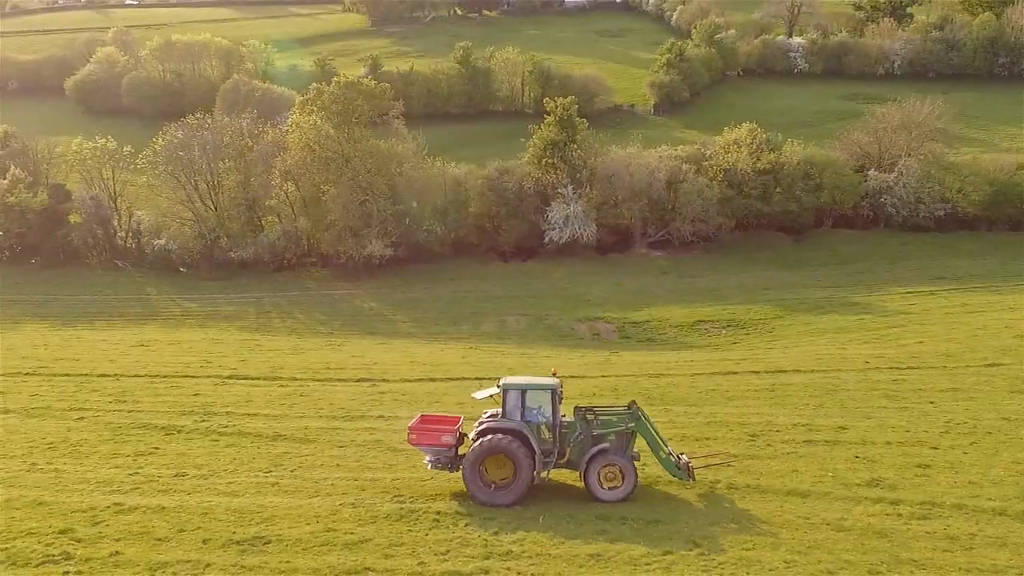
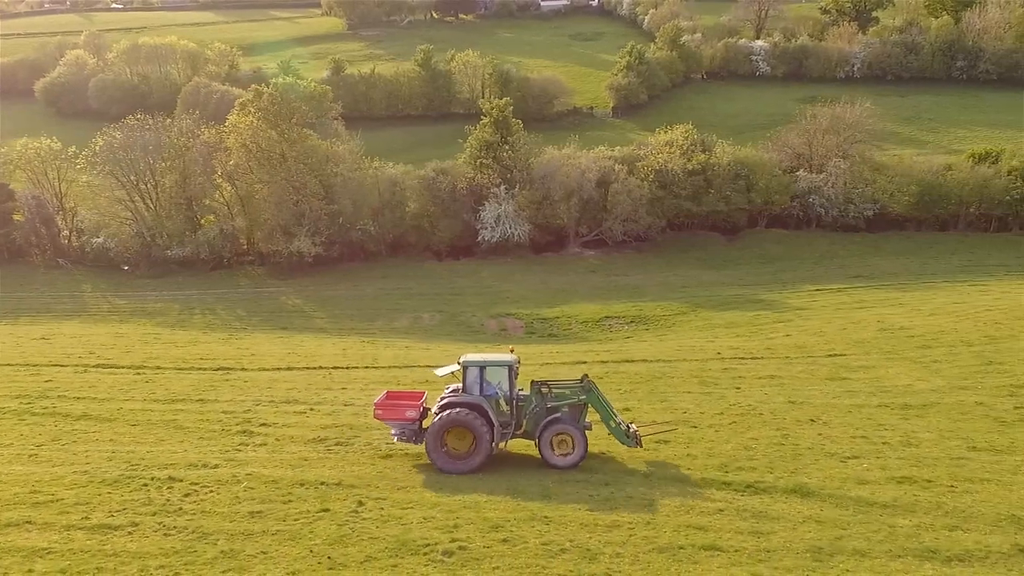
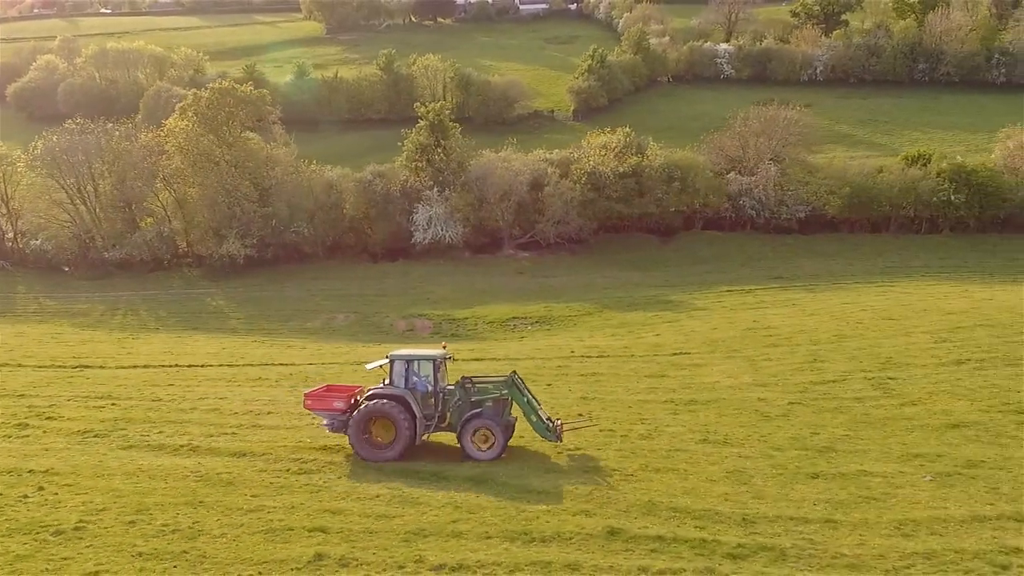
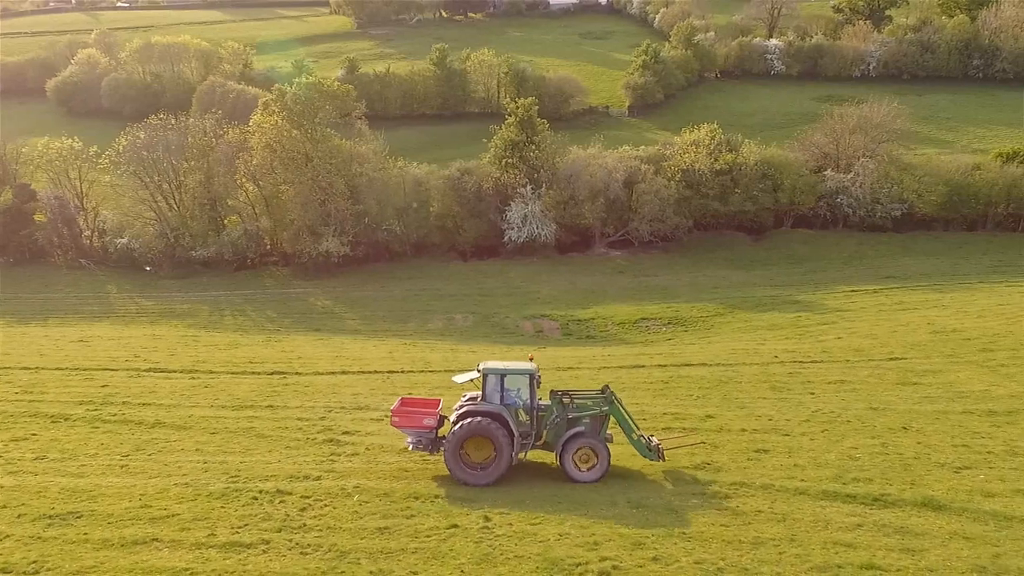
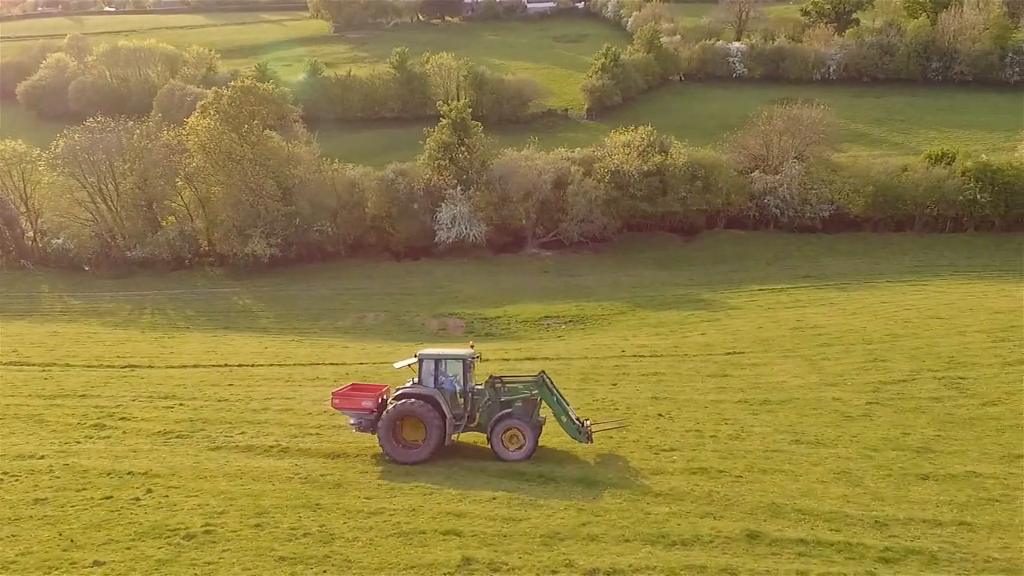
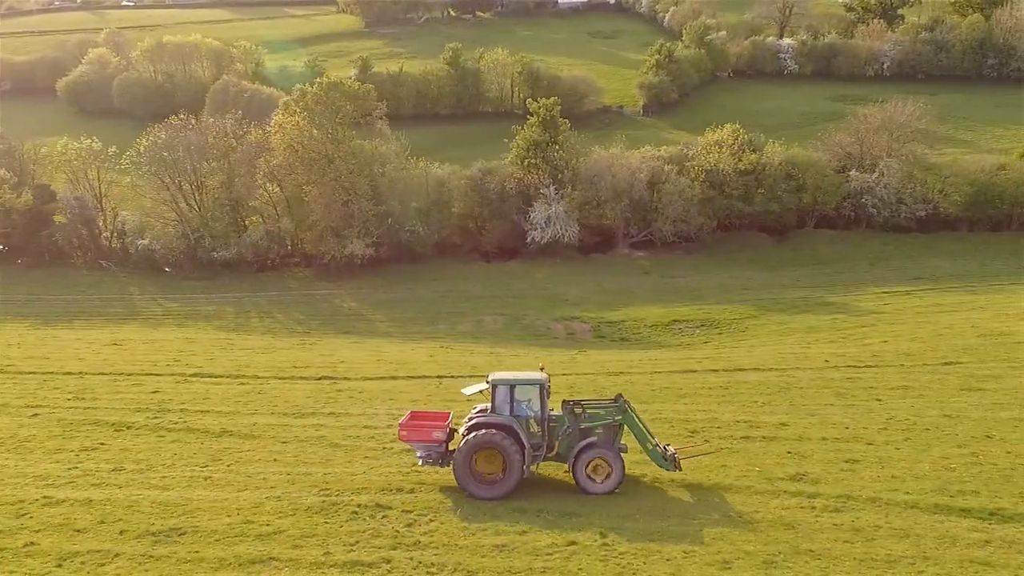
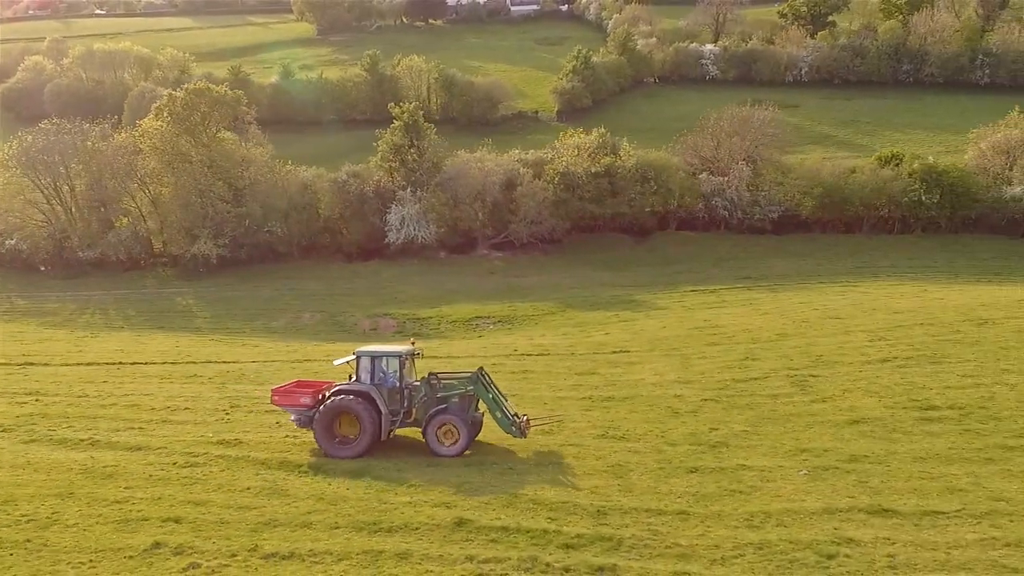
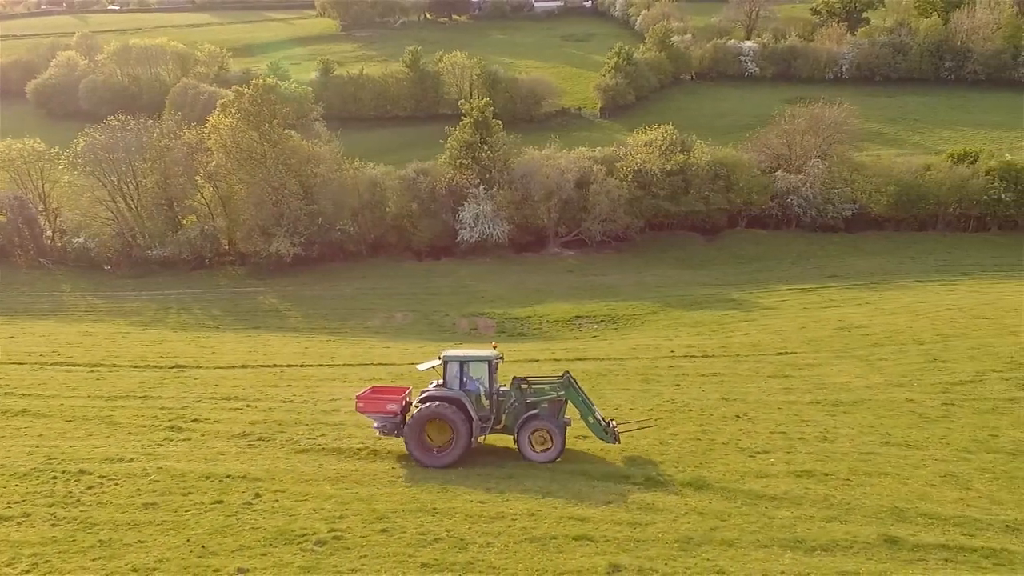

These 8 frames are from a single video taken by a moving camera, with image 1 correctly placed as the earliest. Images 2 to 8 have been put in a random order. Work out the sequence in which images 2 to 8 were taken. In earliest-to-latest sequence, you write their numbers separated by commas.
6, 4, 2, 8, 5, 3, 7
